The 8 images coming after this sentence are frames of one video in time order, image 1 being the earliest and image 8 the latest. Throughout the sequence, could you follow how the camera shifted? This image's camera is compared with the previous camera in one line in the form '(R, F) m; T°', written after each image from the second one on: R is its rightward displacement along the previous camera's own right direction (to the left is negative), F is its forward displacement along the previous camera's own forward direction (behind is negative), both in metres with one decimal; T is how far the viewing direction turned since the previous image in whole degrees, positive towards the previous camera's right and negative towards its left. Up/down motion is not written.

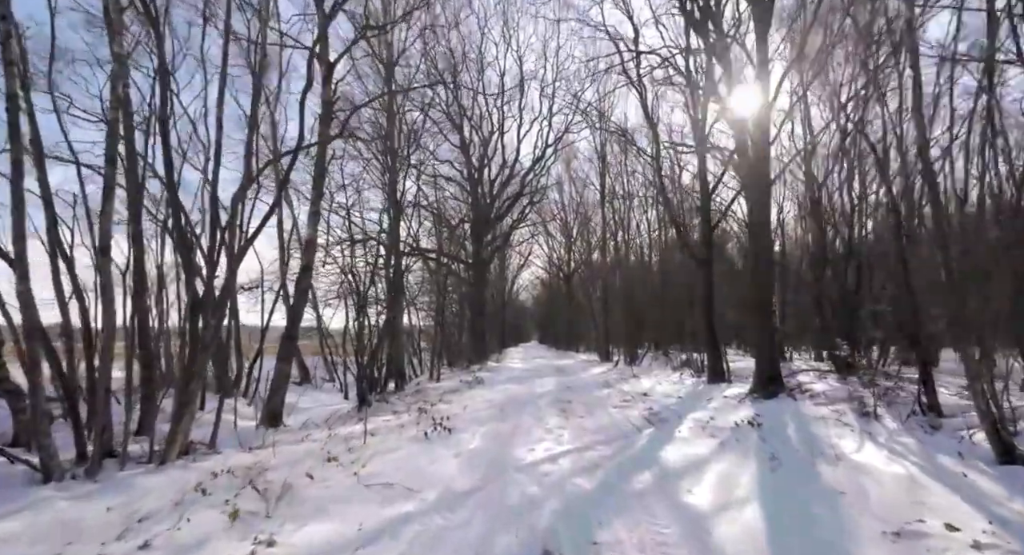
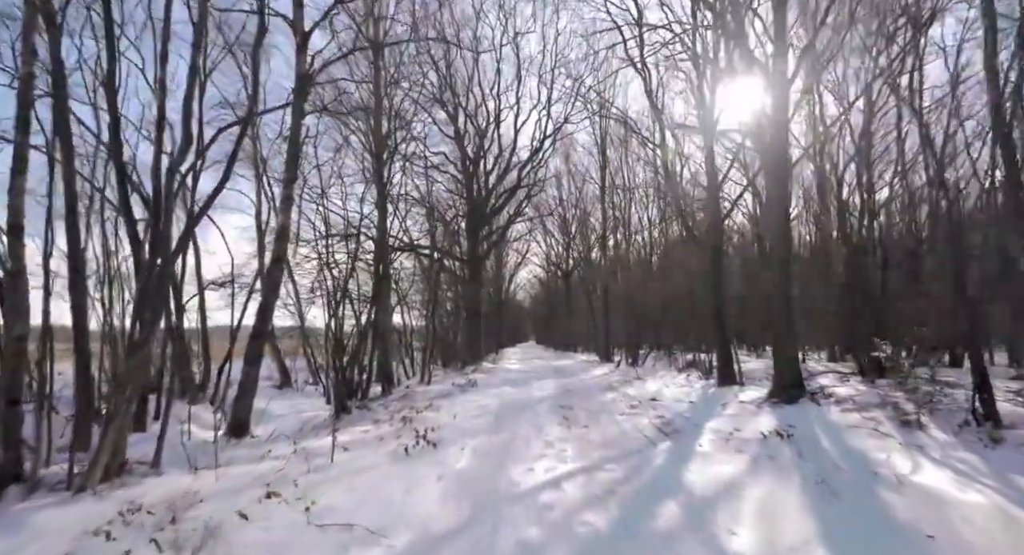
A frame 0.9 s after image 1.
(0.0, +0.9) m; 0°
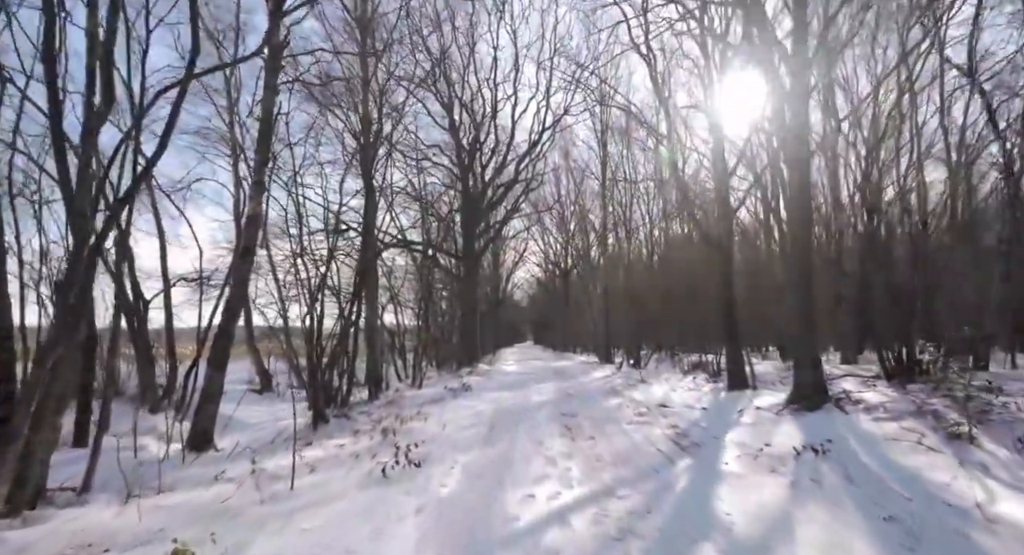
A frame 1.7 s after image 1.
(0.0, +0.8) m; 0°
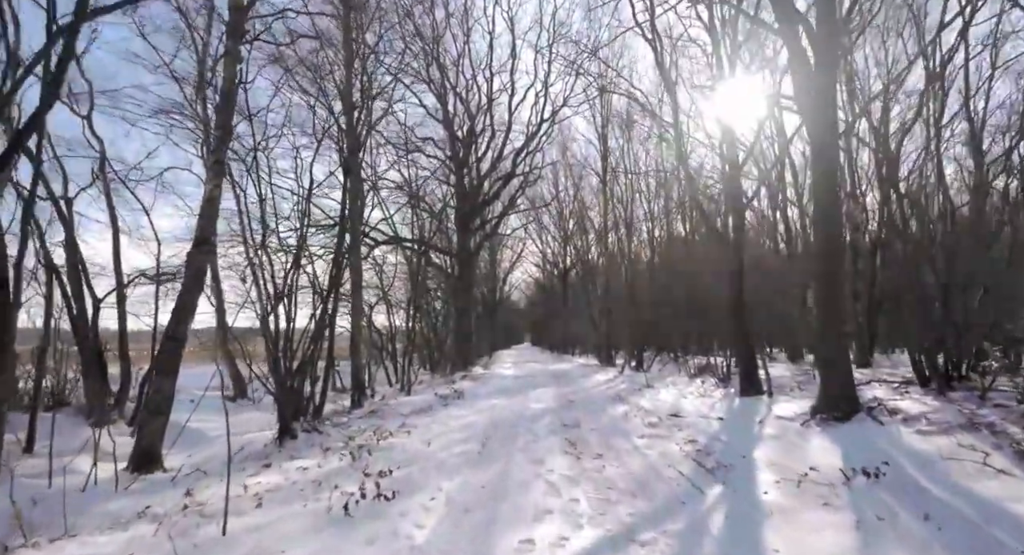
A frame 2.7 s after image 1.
(0.0, +0.9) m; 0°
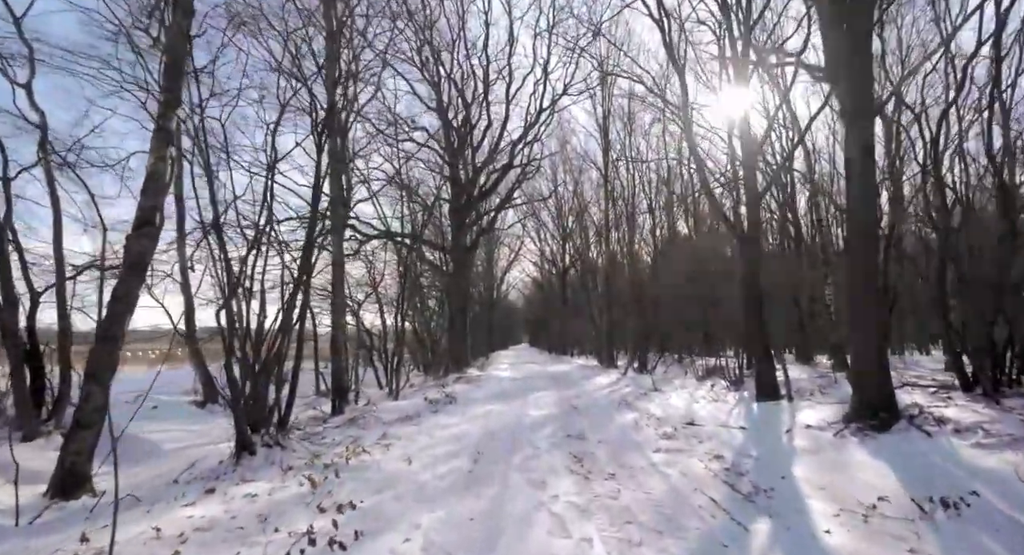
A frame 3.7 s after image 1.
(0.0, +0.9) m; 0°
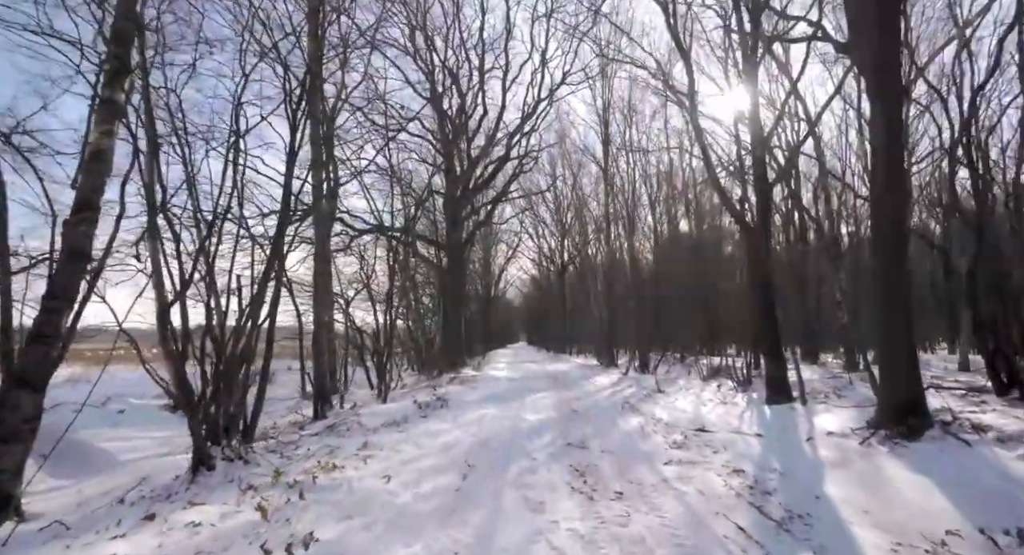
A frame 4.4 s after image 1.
(0.0, +0.6) m; 0°
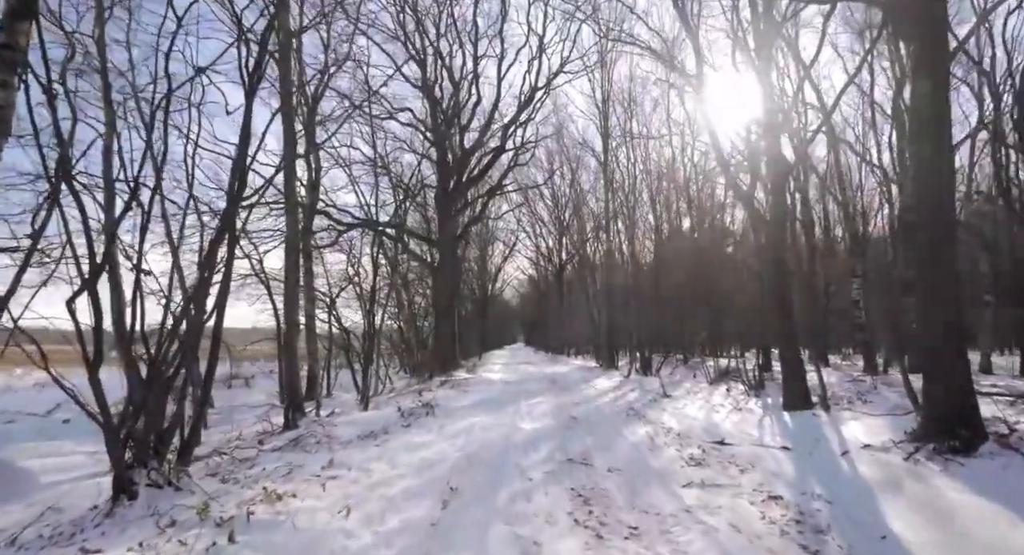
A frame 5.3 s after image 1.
(+0.1, +0.9) m; 0°
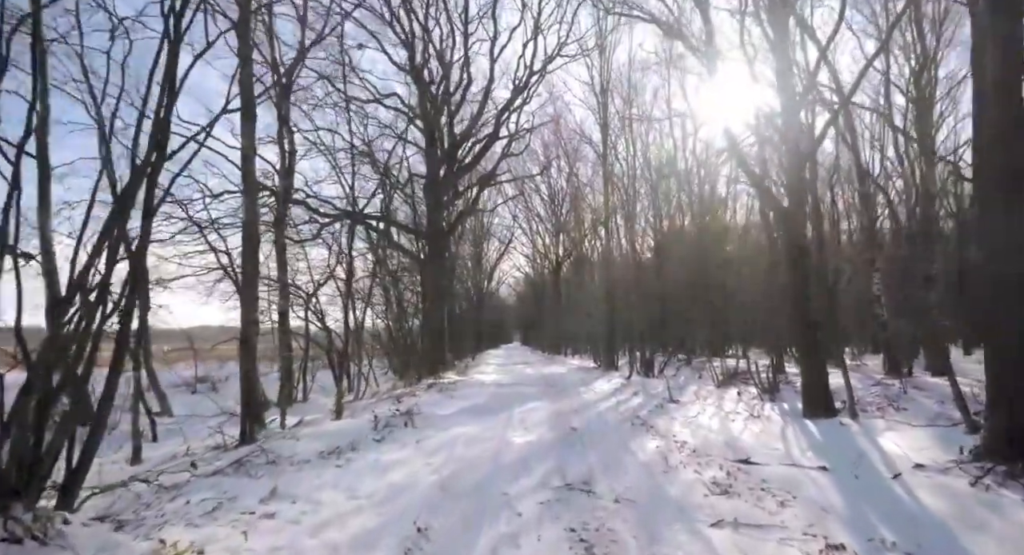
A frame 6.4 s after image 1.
(+0.1, +1.0) m; 0°
